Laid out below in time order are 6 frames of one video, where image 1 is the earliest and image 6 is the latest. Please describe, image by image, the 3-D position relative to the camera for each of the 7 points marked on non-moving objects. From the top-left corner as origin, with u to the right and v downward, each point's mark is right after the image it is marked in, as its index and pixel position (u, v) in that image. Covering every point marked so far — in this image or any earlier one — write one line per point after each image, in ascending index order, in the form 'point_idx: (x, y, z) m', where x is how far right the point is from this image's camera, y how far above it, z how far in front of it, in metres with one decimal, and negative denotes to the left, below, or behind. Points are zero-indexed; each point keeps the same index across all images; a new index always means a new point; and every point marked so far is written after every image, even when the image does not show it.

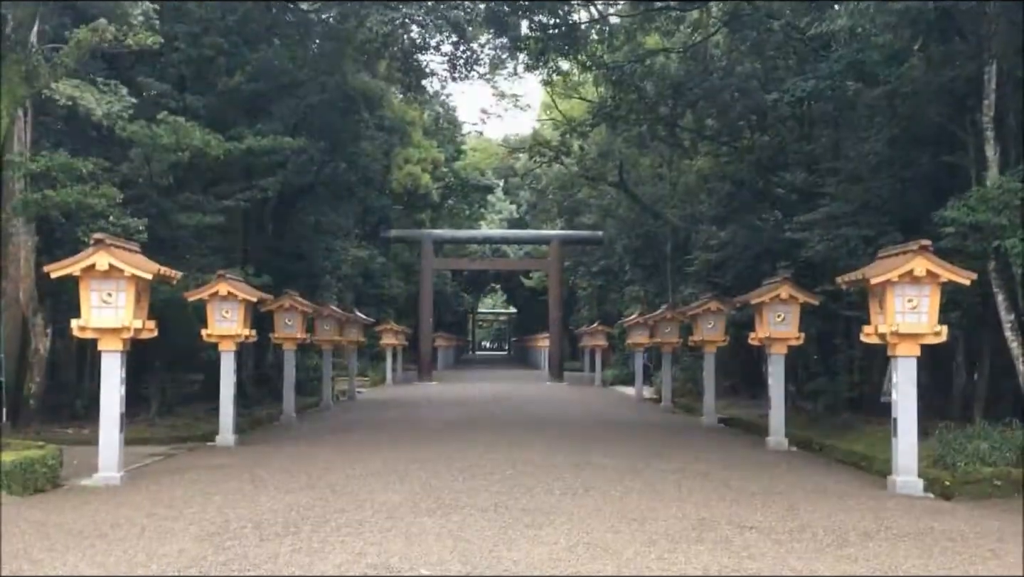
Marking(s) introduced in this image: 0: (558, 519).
0: (+0.4, -1.9, +8.8) m
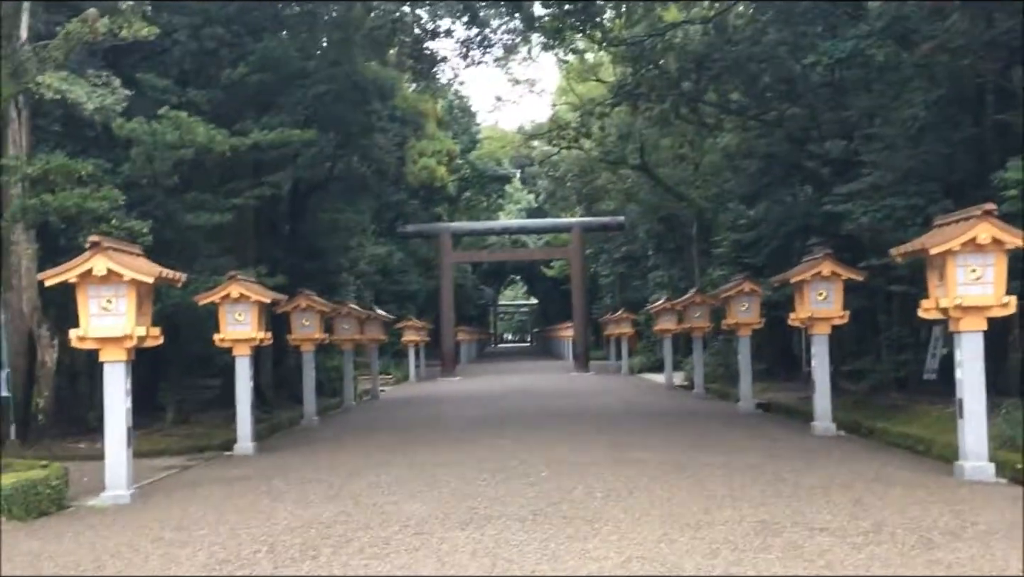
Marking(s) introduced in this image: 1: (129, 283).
0: (+0.7, -1.7, +8.0) m
1: (-3.8, +0.1, +10.9) m
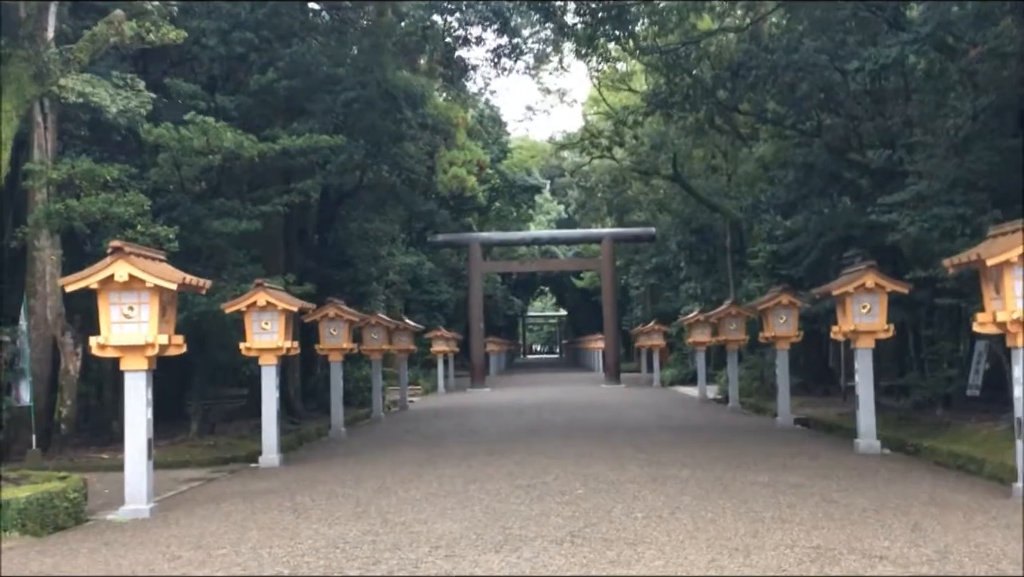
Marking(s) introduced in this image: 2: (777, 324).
0: (+0.9, -1.8, +7.5) m
1: (-3.4, 0.0, +10.5) m
2: (+4.7, -0.6, +19.4) m
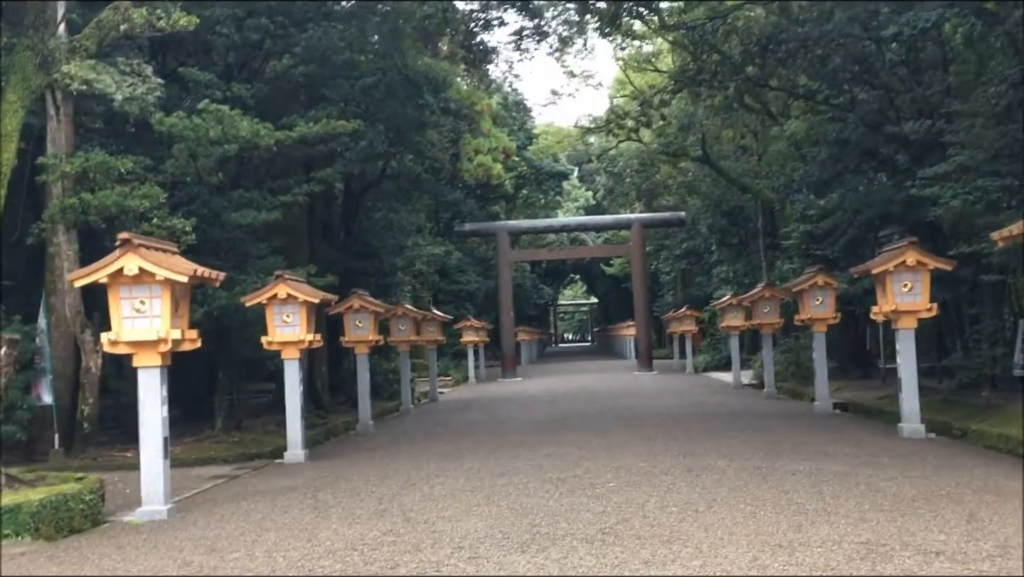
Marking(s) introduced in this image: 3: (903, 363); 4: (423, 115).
0: (+1.1, -1.7, +7.0) m
1: (-3.2, 0.0, +10.2) m
2: (+5.1, -0.3, +18.9) m
3: (+5.1, -1.0, +14.5) m
4: (-1.5, +3.0, +19.0) m
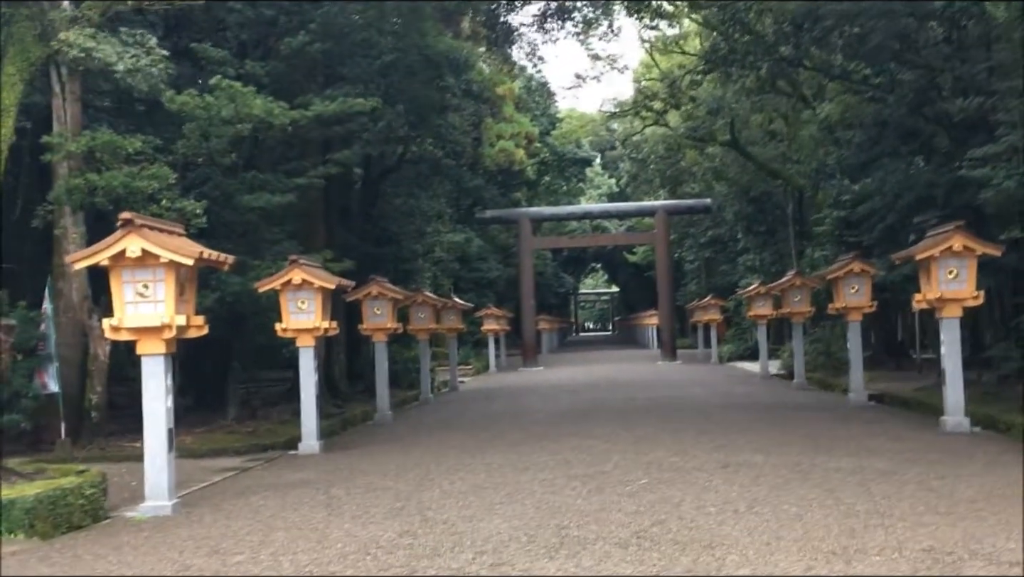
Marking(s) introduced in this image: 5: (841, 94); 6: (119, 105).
0: (+1.3, -1.6, +6.4) m
1: (-3.0, +0.2, +9.6) m
2: (+5.5, -0.1, +18.1) m
3: (+5.4, -0.8, +13.7) m
4: (-1.1, +3.2, +18.4) m
5: (+5.7, +3.4, +19.2) m
6: (-5.4, +2.5, +15.3) m
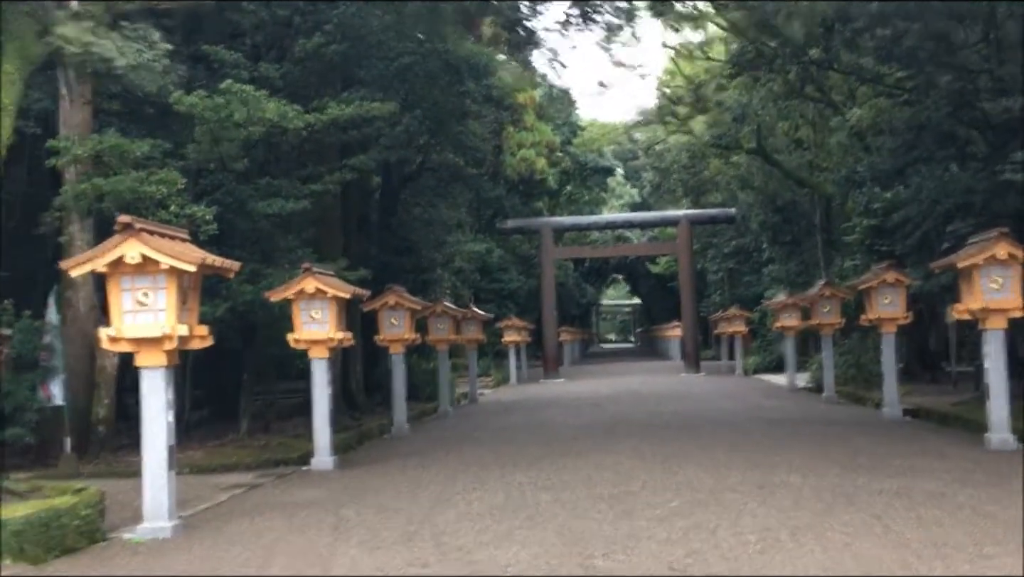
0: (+1.4, -1.6, +5.8) m
1: (-2.8, +0.1, +9.1) m
2: (+5.9, -0.3, +17.5) m
3: (+5.7, -0.9, +13.0) m
4: (-0.8, +3.1, +17.8) m
5: (+6.1, +3.2, +18.6) m
6: (-5.2, +2.4, +14.8) m
